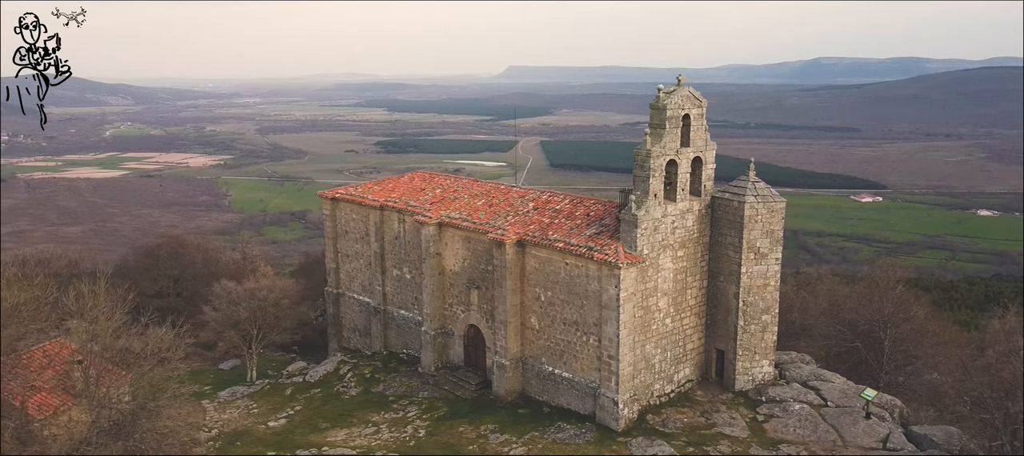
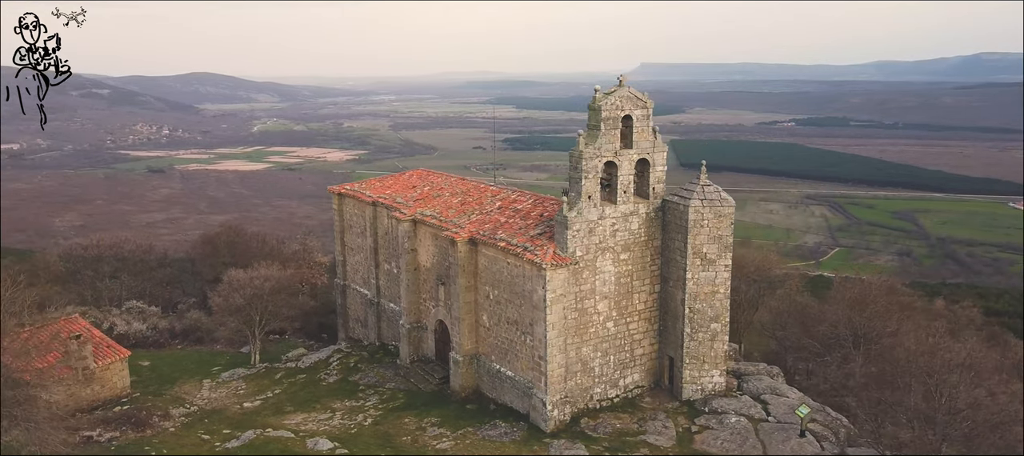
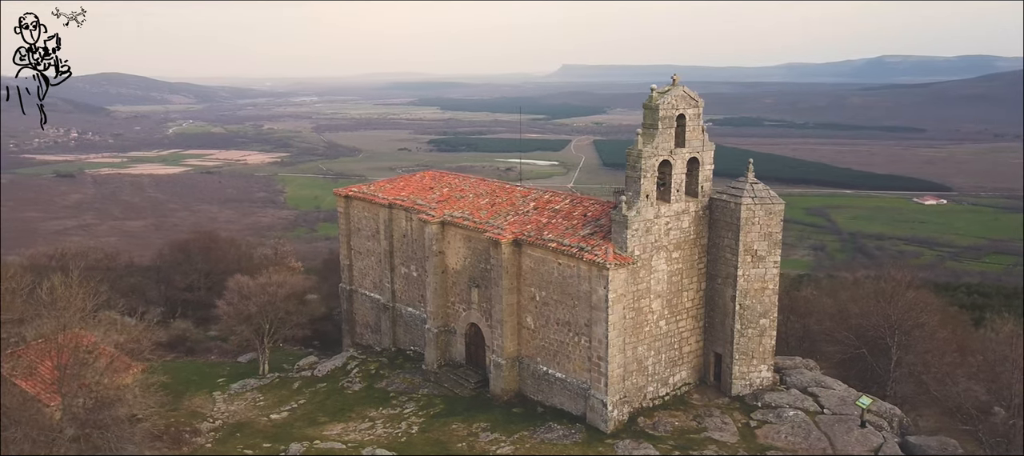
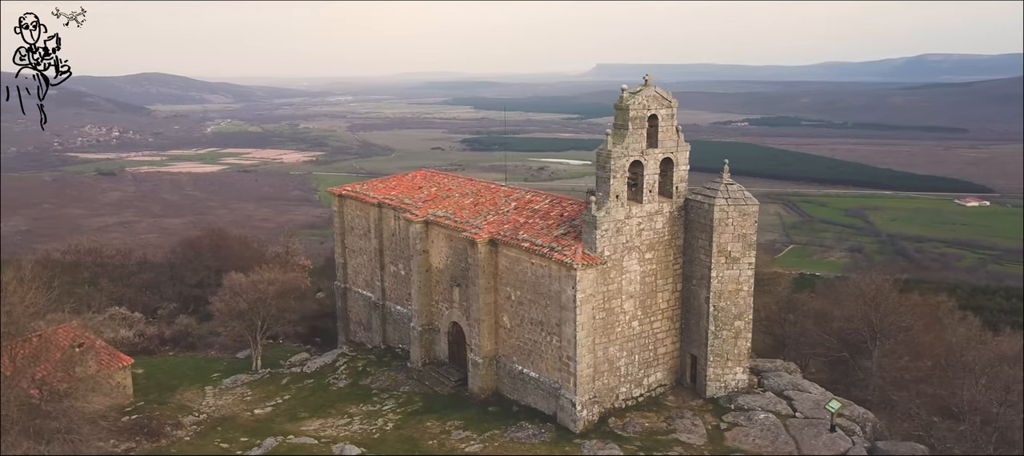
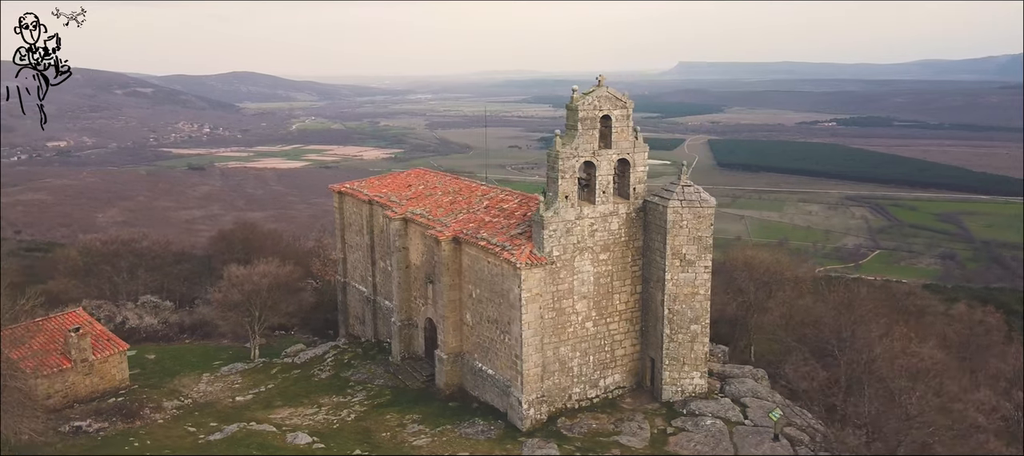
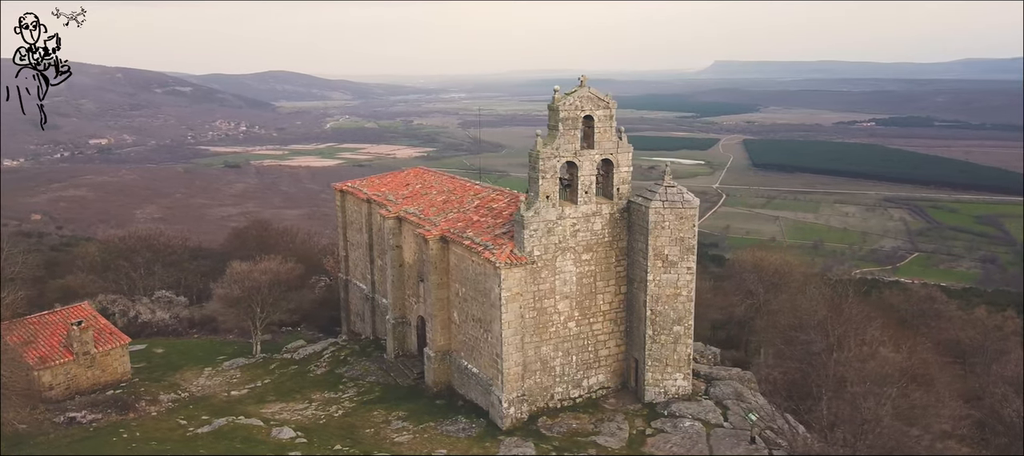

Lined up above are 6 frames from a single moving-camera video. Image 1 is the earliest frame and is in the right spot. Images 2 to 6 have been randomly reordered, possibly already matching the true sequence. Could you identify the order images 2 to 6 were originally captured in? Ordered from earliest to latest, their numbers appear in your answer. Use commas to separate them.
3, 4, 2, 5, 6
